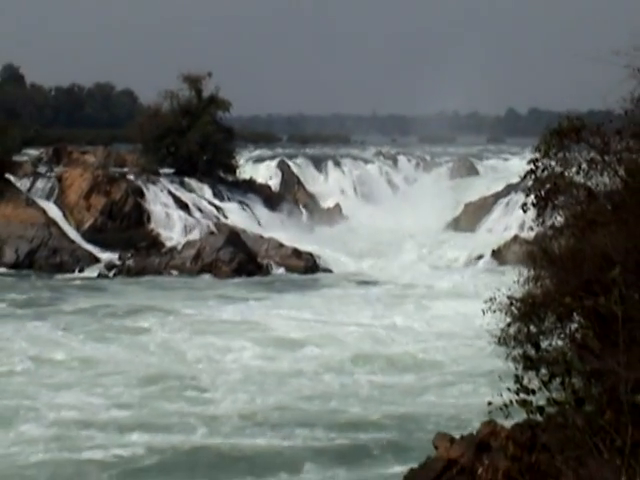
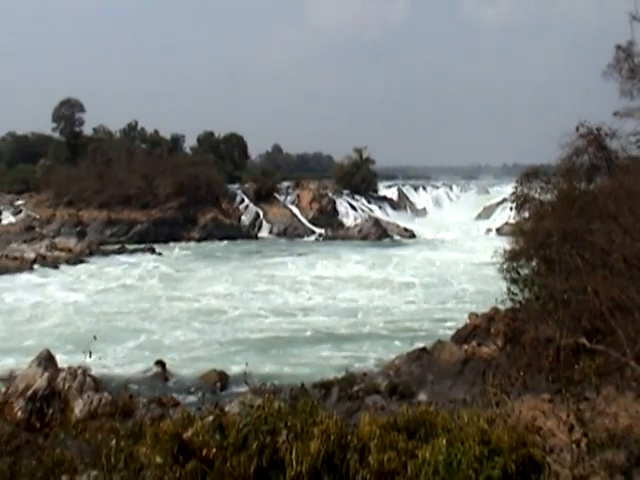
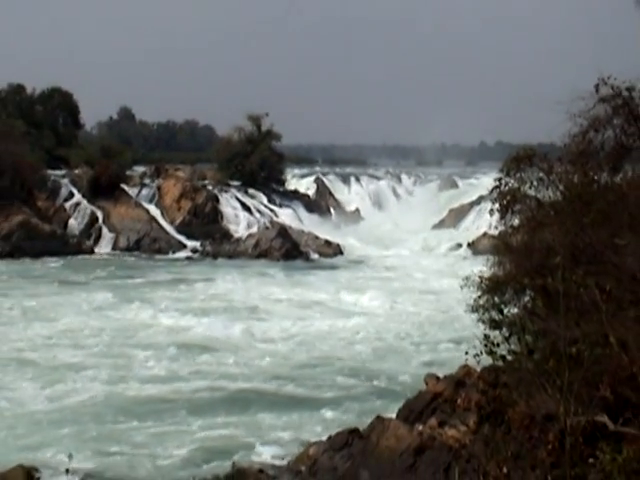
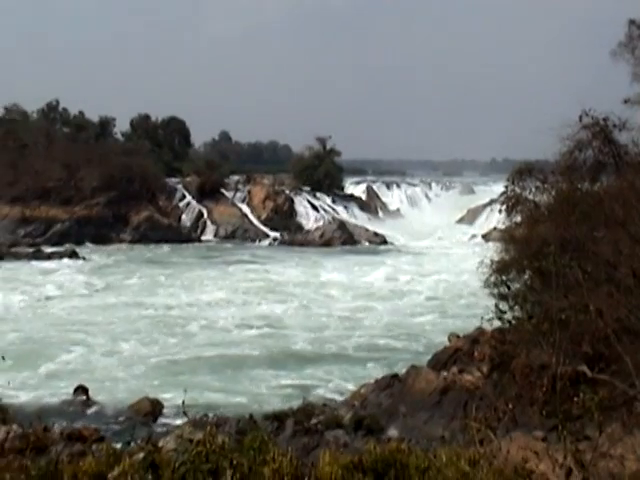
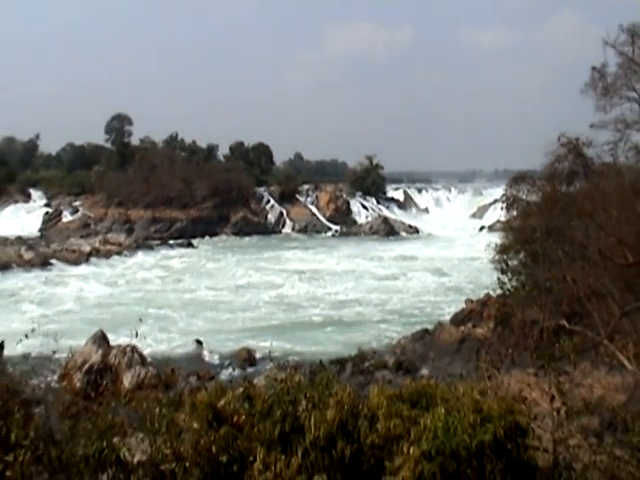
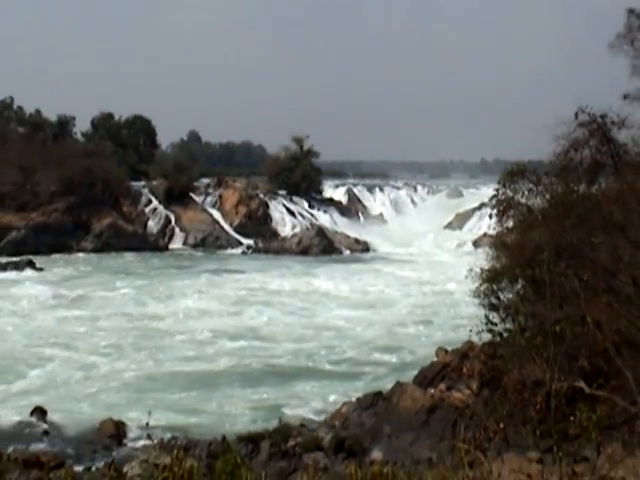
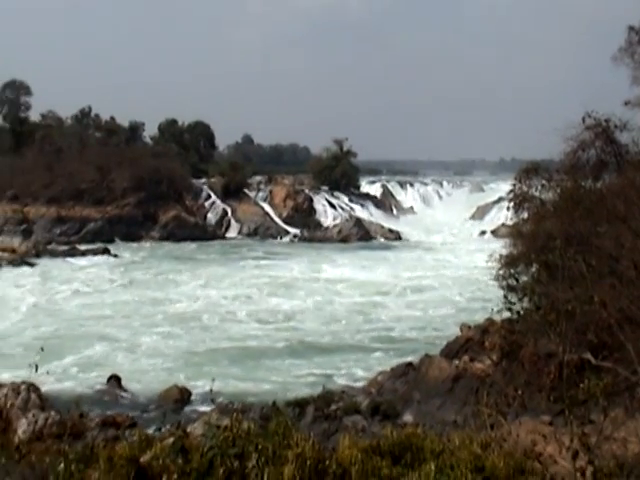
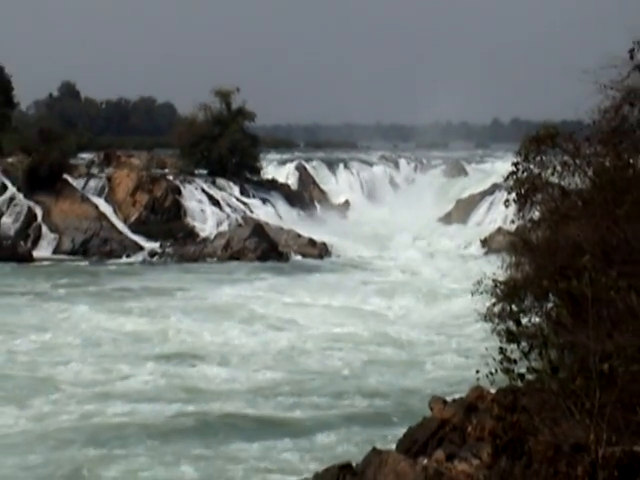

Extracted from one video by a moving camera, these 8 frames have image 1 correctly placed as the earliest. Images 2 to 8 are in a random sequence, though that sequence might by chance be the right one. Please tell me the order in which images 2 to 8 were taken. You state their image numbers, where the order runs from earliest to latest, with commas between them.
8, 3, 6, 4, 7, 2, 5
